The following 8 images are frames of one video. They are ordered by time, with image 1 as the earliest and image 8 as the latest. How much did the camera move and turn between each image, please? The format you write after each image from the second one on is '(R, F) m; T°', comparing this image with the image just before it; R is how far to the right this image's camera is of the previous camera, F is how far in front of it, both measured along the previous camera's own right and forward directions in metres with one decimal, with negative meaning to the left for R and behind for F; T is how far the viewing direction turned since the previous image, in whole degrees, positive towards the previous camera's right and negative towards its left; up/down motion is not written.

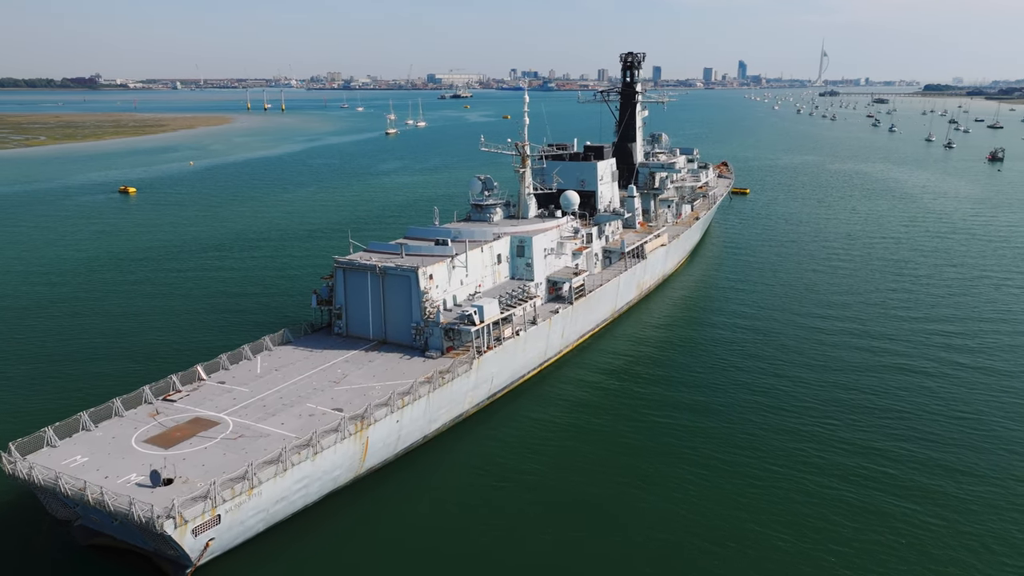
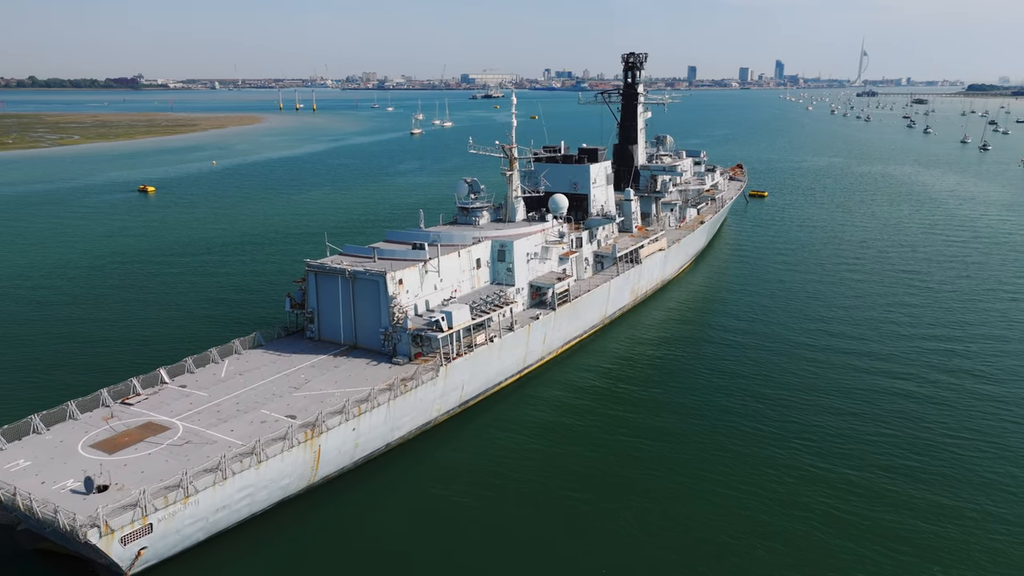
(+2.2, +0.6) m; -2°
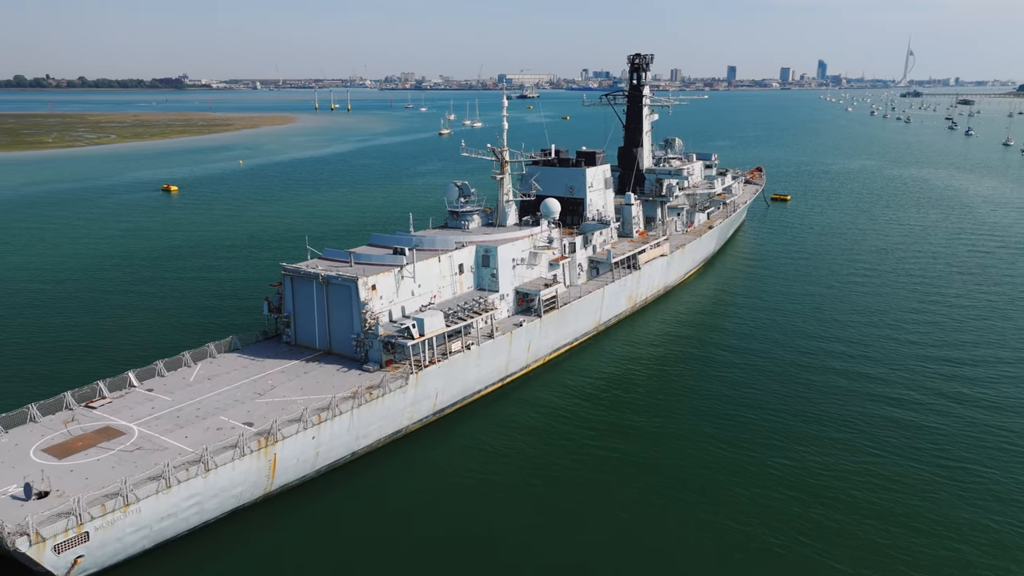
(+2.1, +0.6) m; -3°
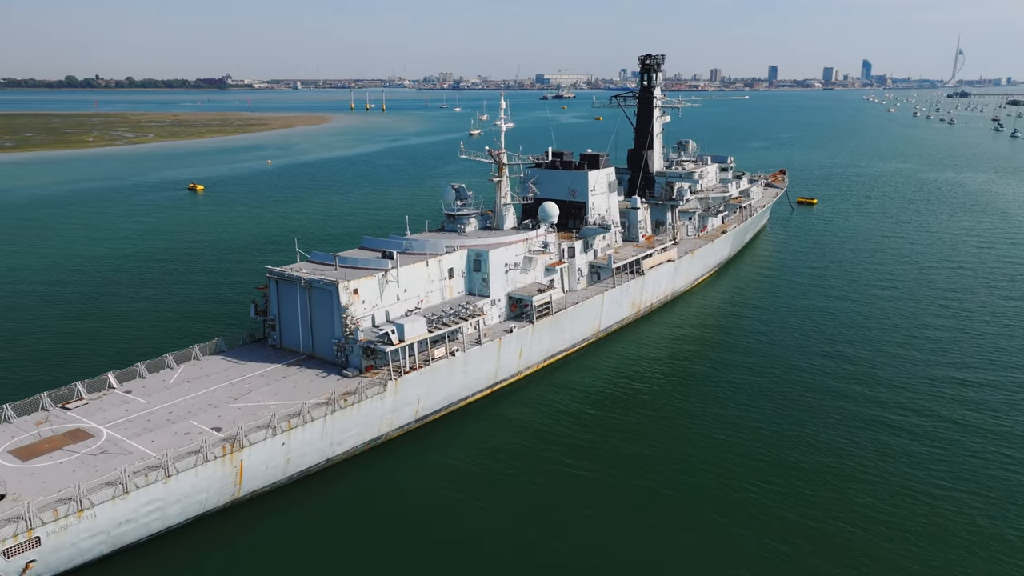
(+1.8, +0.6) m; -3°
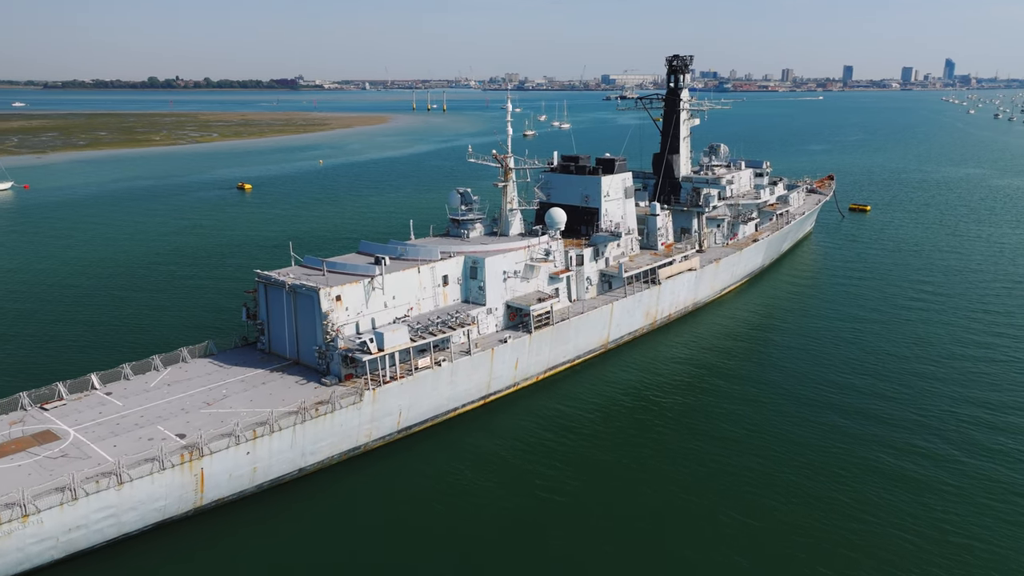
(+2.6, +1.1) m; -5°
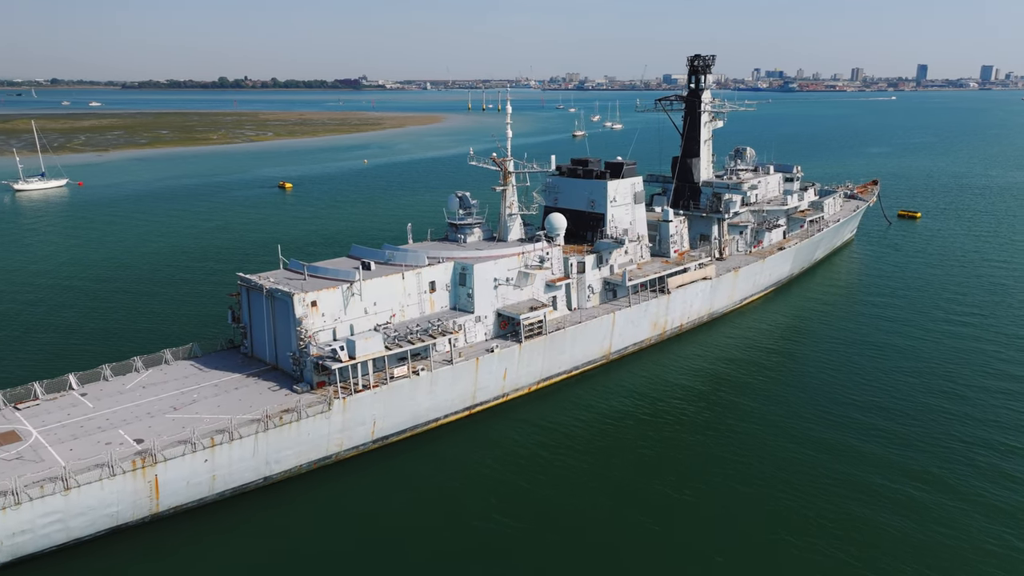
(+2.6, +1.1) m; -4°
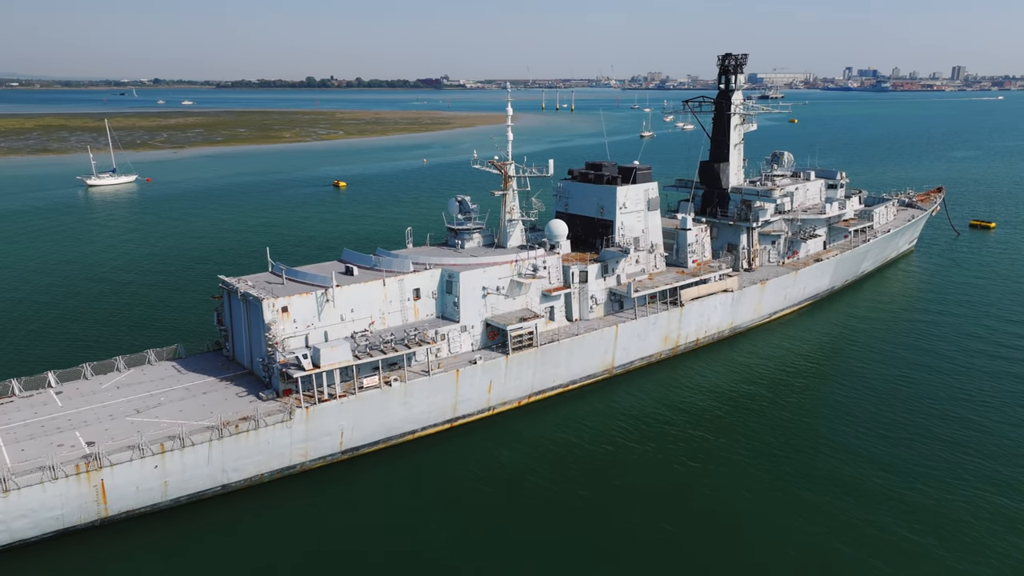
(+3.3, +1.4) m; -6°
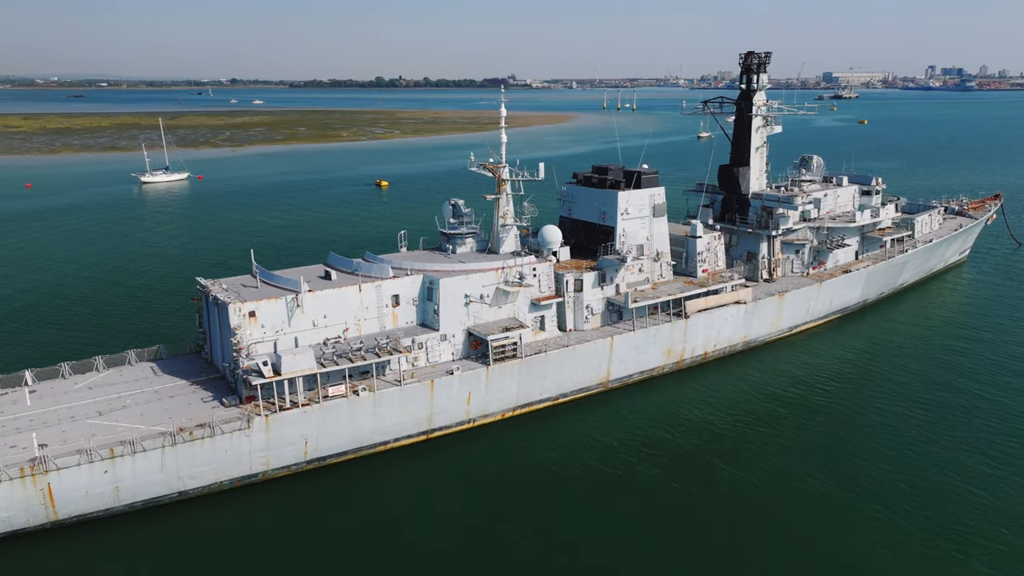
(+2.9, +1.3) m; -5°
